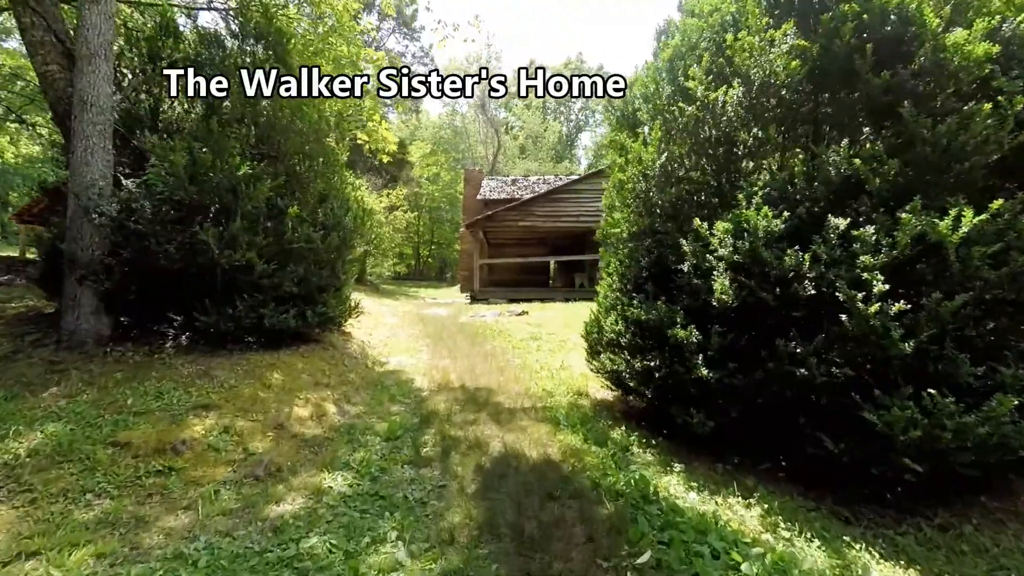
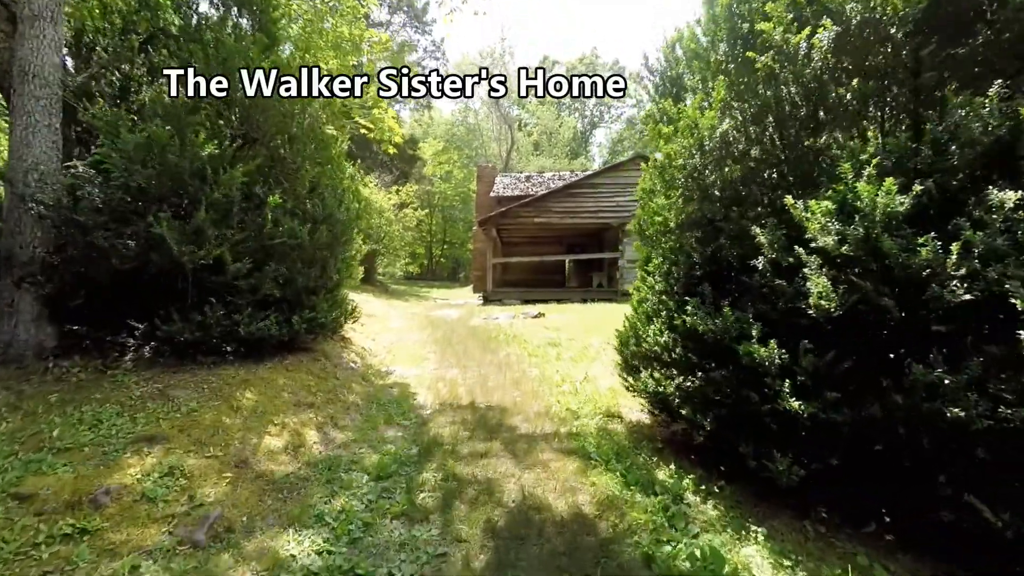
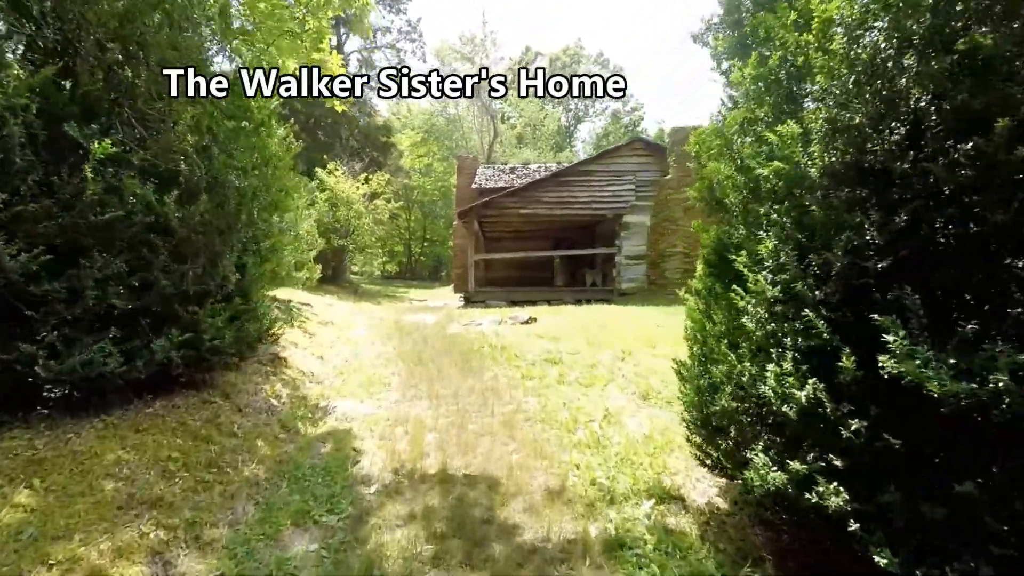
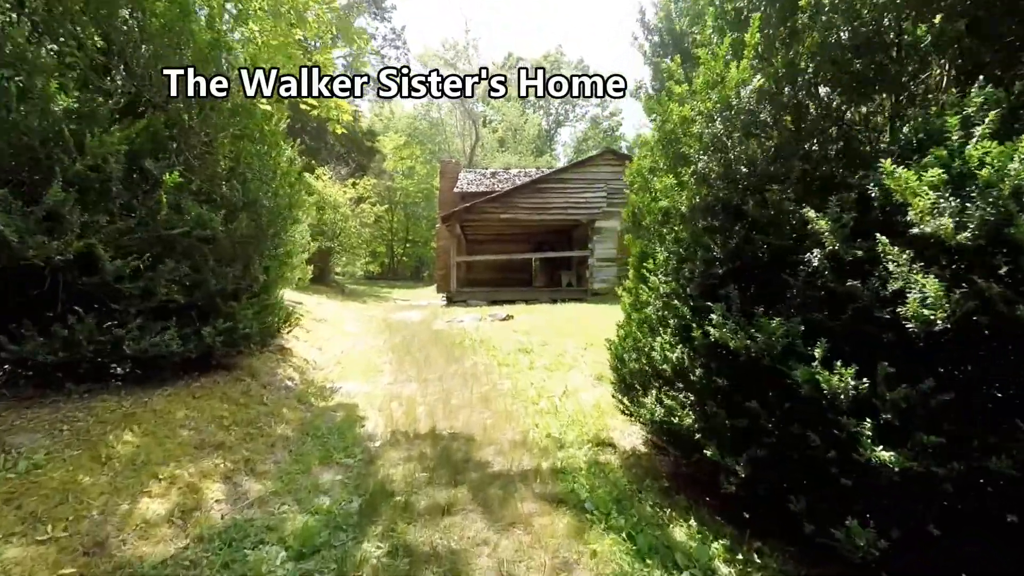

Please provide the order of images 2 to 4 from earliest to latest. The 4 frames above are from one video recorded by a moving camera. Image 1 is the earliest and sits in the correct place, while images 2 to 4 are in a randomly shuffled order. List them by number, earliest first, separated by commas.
2, 4, 3
